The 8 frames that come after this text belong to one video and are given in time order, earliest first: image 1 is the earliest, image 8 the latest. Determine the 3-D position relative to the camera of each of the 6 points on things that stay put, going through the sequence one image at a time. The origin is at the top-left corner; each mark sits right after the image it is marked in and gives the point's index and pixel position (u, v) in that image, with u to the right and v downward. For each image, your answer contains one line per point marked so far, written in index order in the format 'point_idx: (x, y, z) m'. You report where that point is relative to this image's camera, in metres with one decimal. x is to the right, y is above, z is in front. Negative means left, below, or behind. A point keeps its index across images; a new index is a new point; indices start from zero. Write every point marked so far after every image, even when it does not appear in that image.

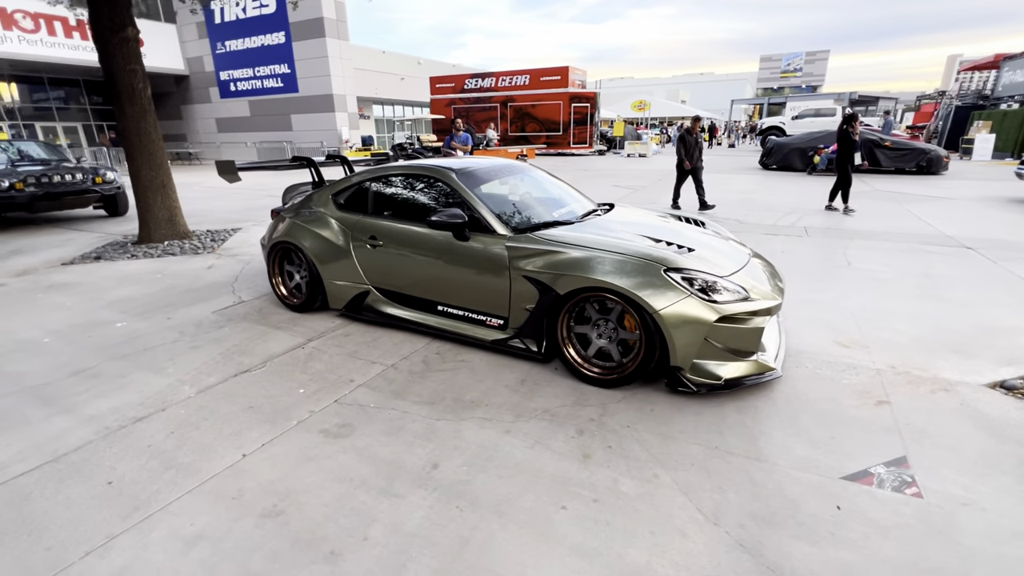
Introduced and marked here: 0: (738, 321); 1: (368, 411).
0: (+1.3, -0.2, +2.8) m
1: (-0.8, -0.7, +2.7) m
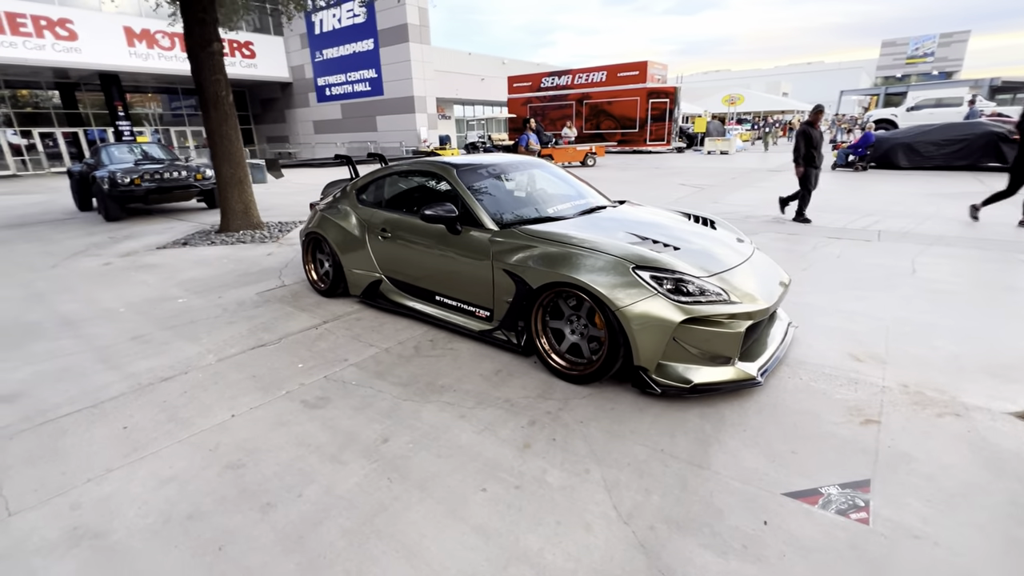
0: (+1.1, -0.2, +2.7) m
1: (-1.1, -0.6, +3.0) m
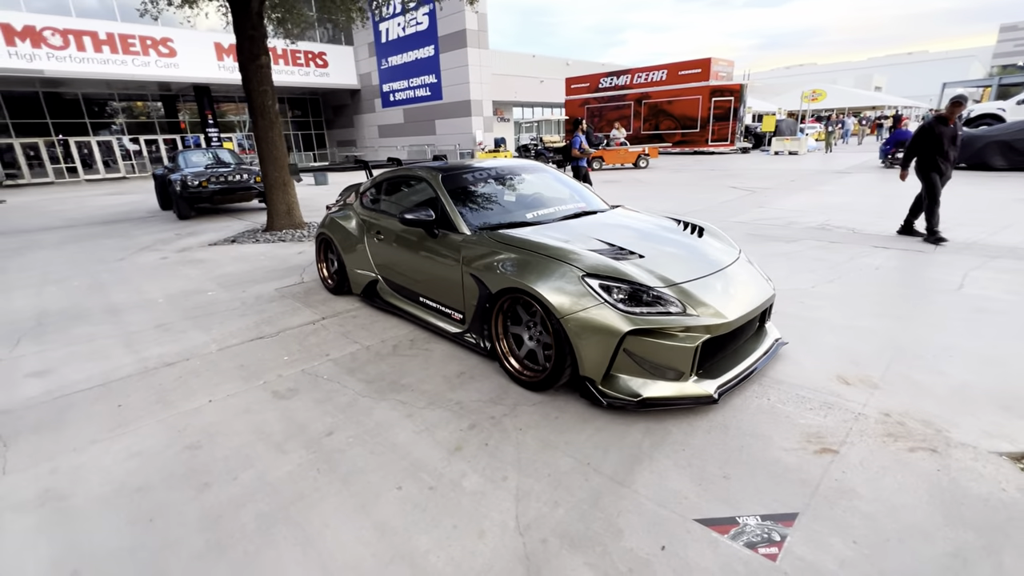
0: (+0.8, -0.3, +2.6) m
1: (-1.3, -0.6, +3.2) m
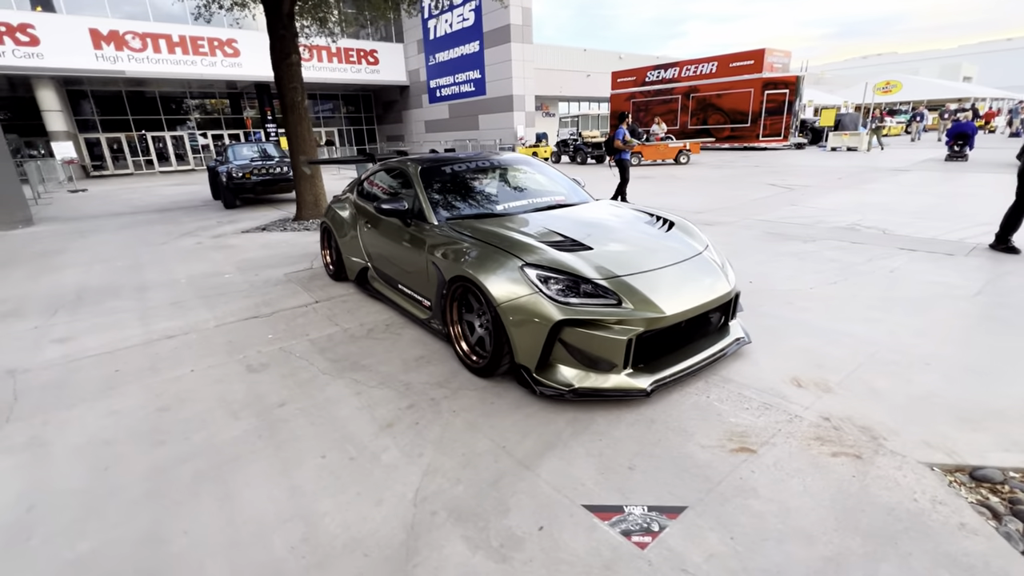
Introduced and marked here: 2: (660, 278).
0: (+0.4, -0.2, +2.6) m
1: (-1.6, -0.5, +3.4) m
2: (+0.9, +0.1, +2.8) m
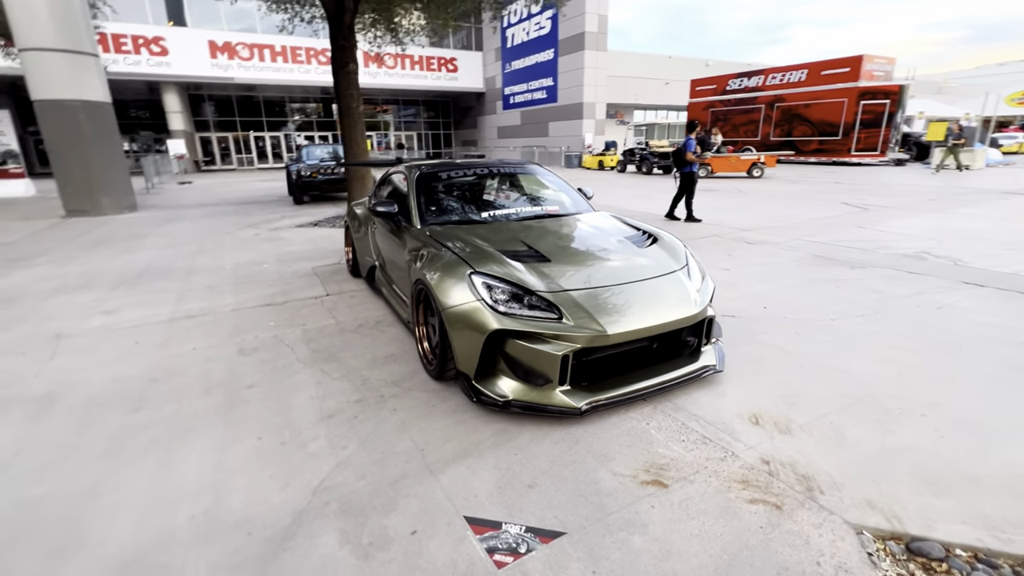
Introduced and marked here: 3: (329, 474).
0: (+0.1, -0.3, +2.5) m
1: (-1.8, -0.4, +3.7) m
2: (+0.6, -0.1, +2.7) m
3: (-0.9, -0.9, +2.2) m
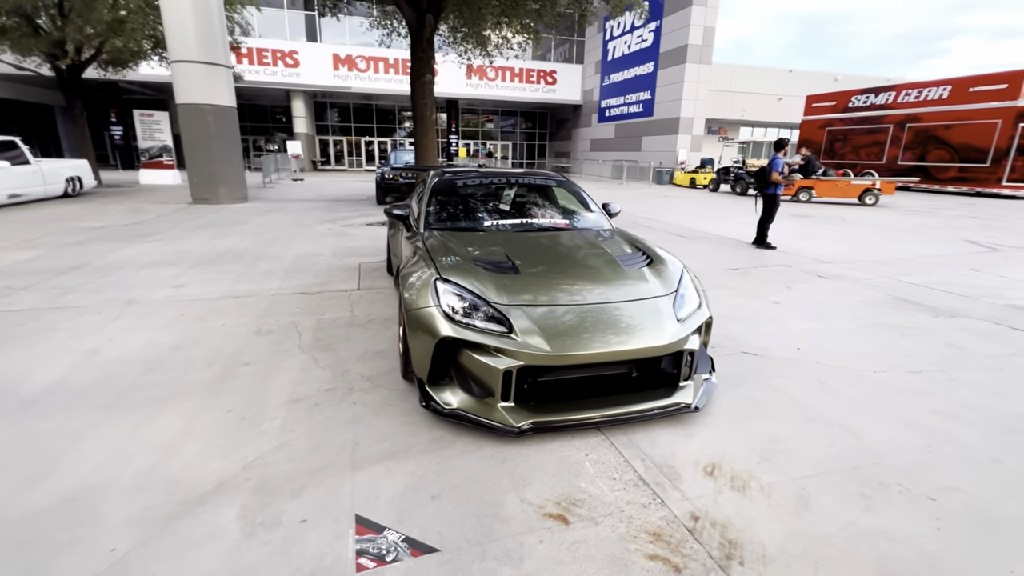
0: (-0.2, -0.3, +2.5) m
1: (-1.9, -0.4, +4.0) m
2: (+0.4, -0.2, +2.6) m
3: (-1.2, -0.8, +2.4) m
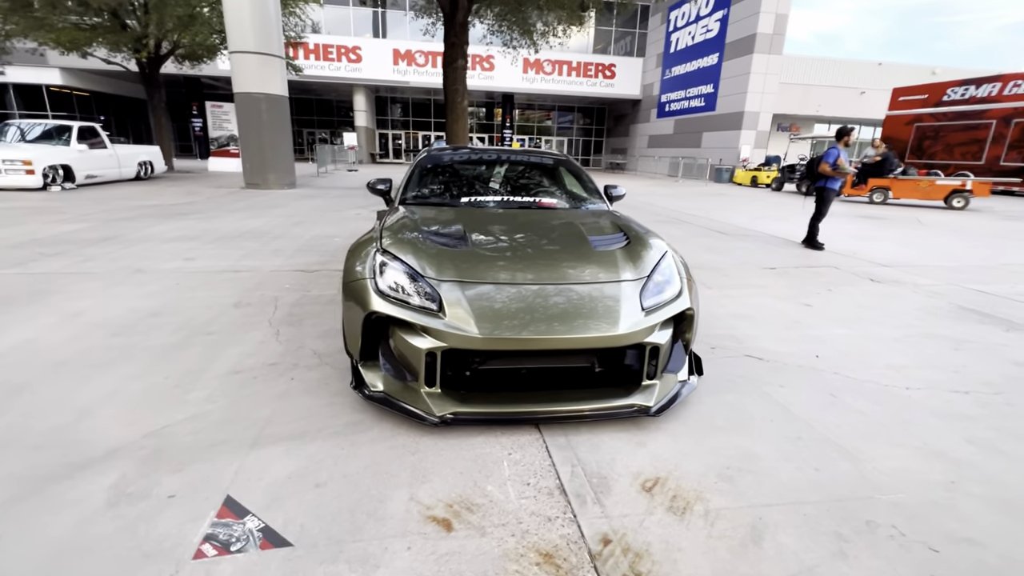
0: (-0.5, -0.2, +2.3) m
1: (-2.0, -0.1, +3.9) m
2: (0.0, 0.0, +2.3) m
3: (-1.6, -0.6, +2.2) m
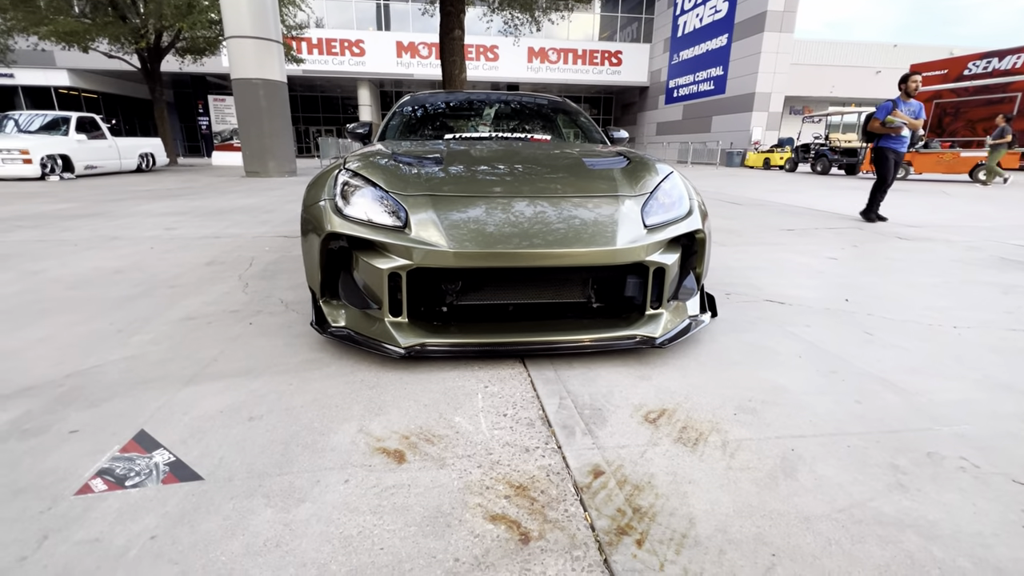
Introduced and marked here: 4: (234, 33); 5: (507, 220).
0: (-0.6, +0.2, +1.9) m
1: (-2.1, +0.2, +3.6) m
2: (-0.1, +0.3, +2.0) m
3: (-1.7, -0.3, +2.0) m
4: (-7.0, +6.5, +11.8) m
5: (-0.1, +0.3, +1.9) m
